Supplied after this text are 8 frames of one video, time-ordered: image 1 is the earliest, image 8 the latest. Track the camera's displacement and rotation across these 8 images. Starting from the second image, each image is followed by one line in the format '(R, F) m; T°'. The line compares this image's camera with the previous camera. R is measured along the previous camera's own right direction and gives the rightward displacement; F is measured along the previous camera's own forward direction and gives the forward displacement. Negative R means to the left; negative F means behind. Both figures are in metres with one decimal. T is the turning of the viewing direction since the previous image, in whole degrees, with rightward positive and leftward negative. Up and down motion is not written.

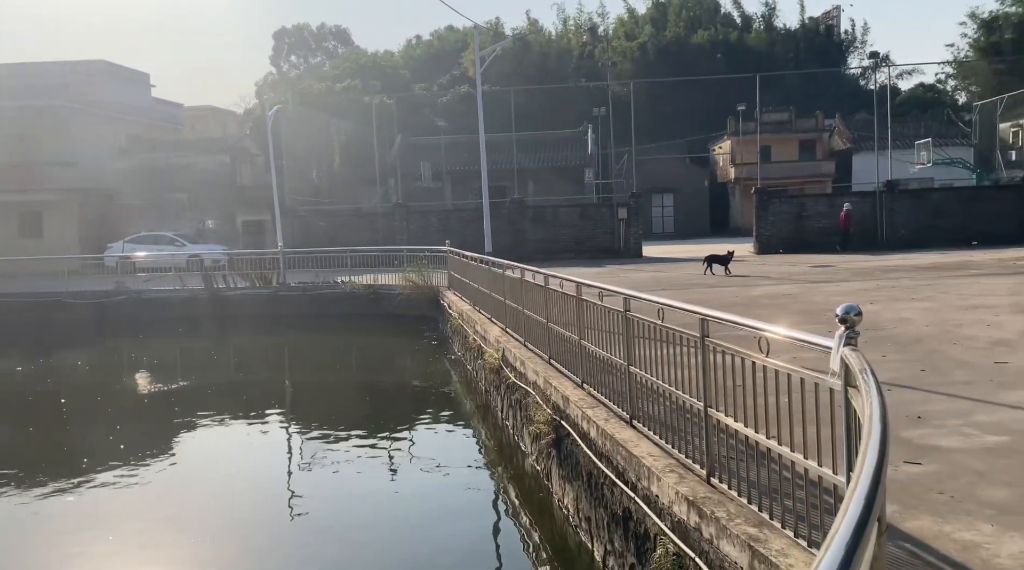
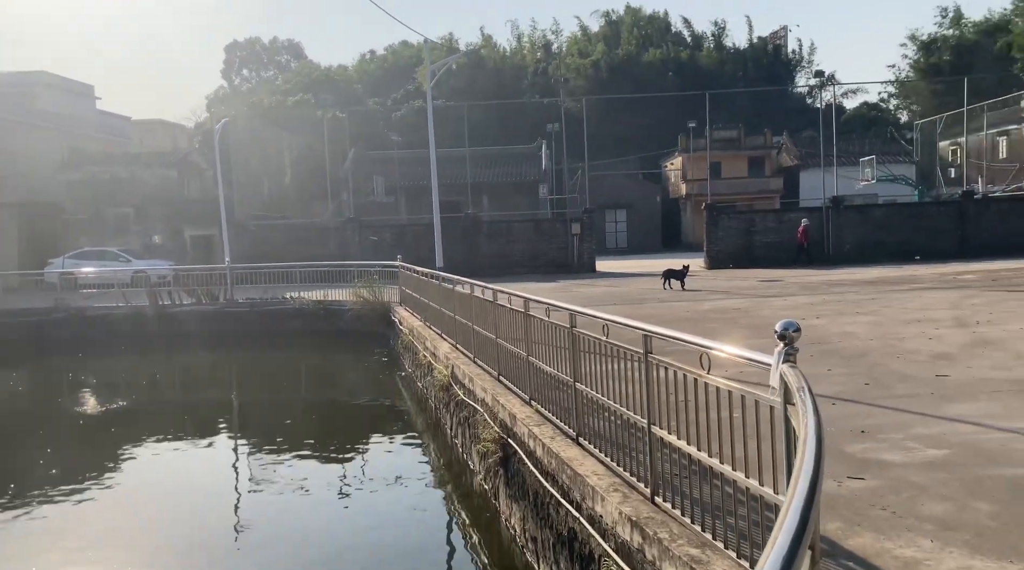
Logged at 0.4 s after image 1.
(0.0, 0.0) m; +3°
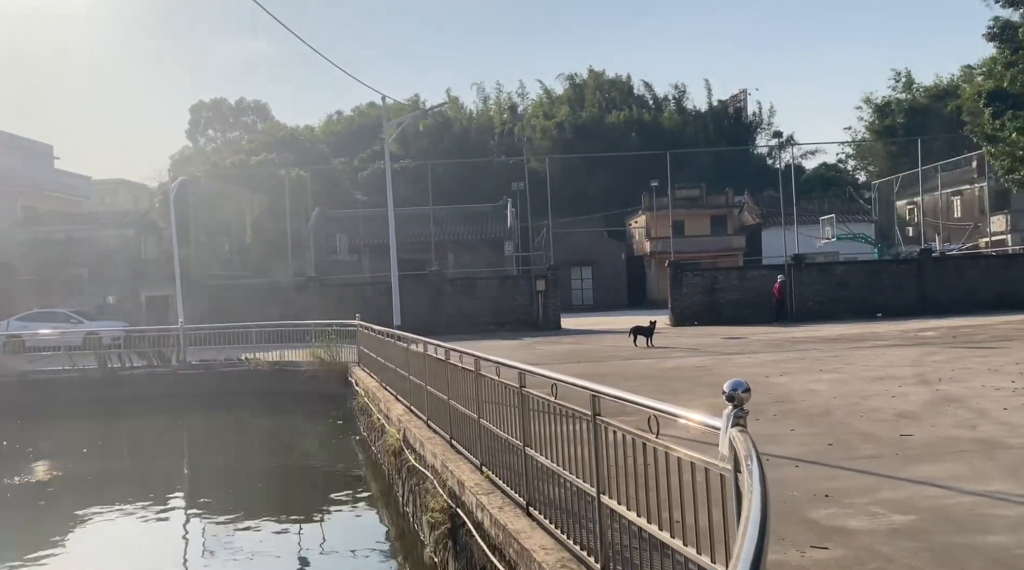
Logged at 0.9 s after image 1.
(+0.1, +0.3) m; +2°
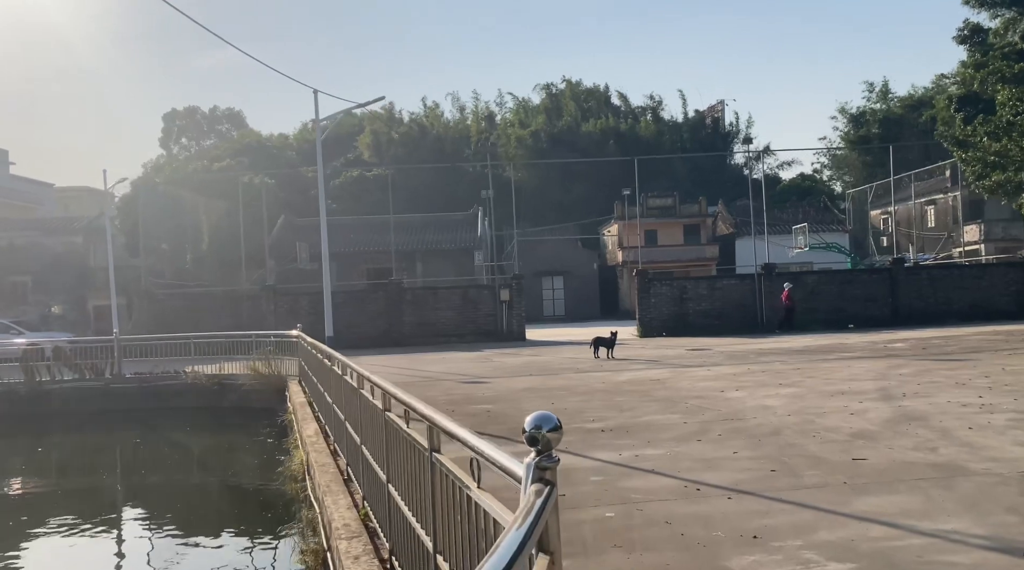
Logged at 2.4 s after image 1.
(+0.6, +1.0) m; +1°
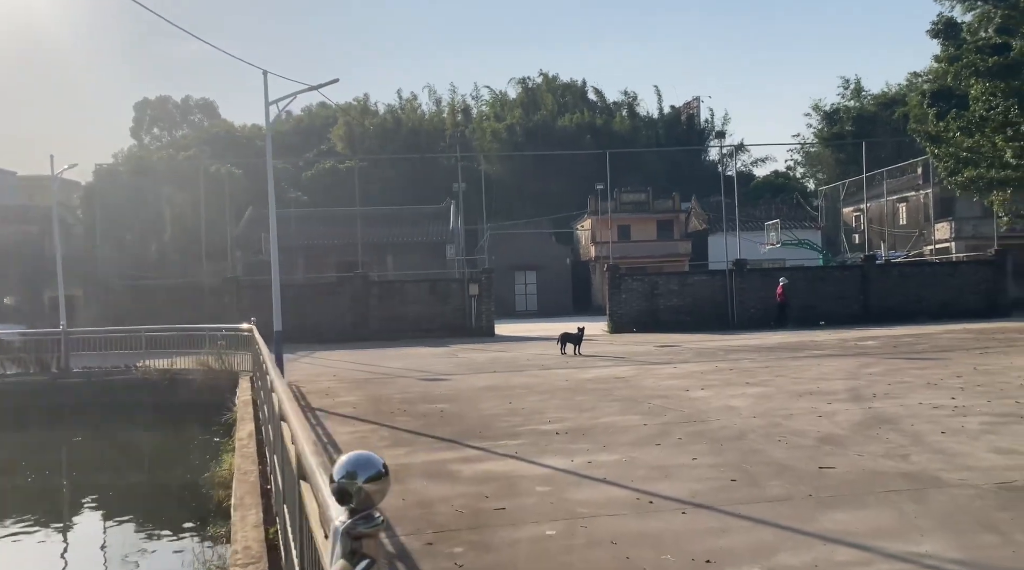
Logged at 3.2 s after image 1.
(+0.2, +0.6) m; +1°
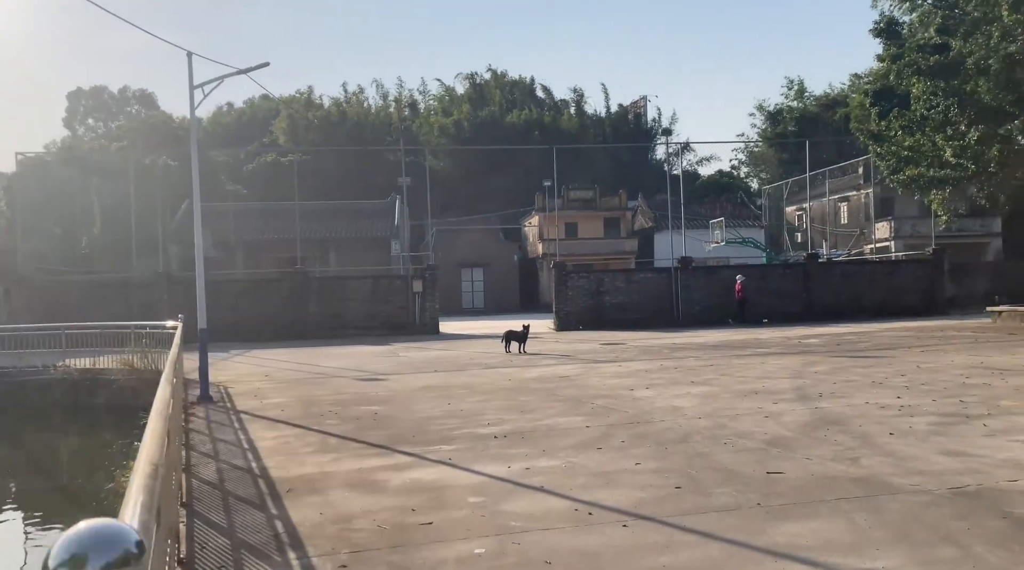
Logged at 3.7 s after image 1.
(+0.1, +0.5) m; +3°
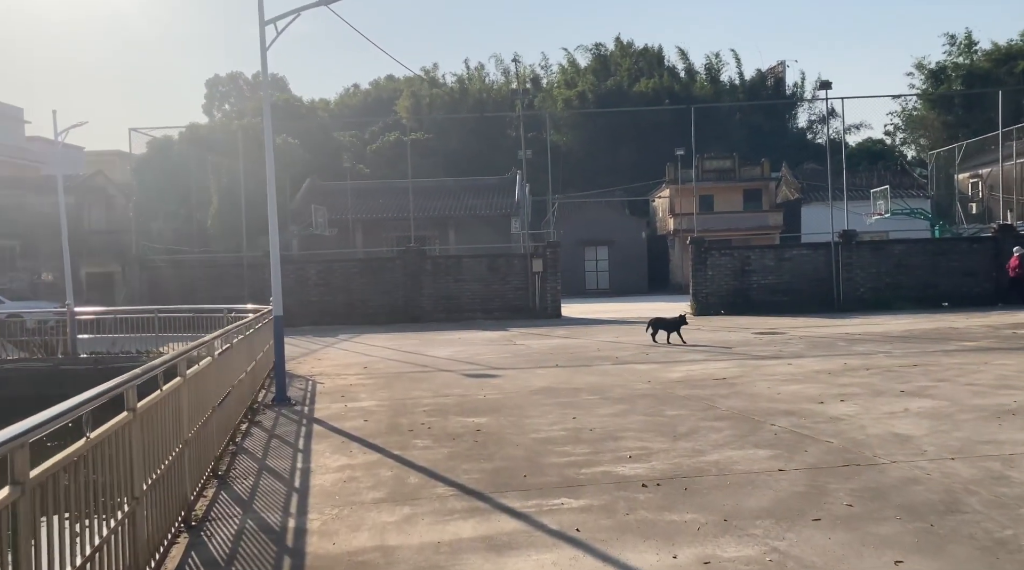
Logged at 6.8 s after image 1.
(-0.2, +3.1) m; -7°
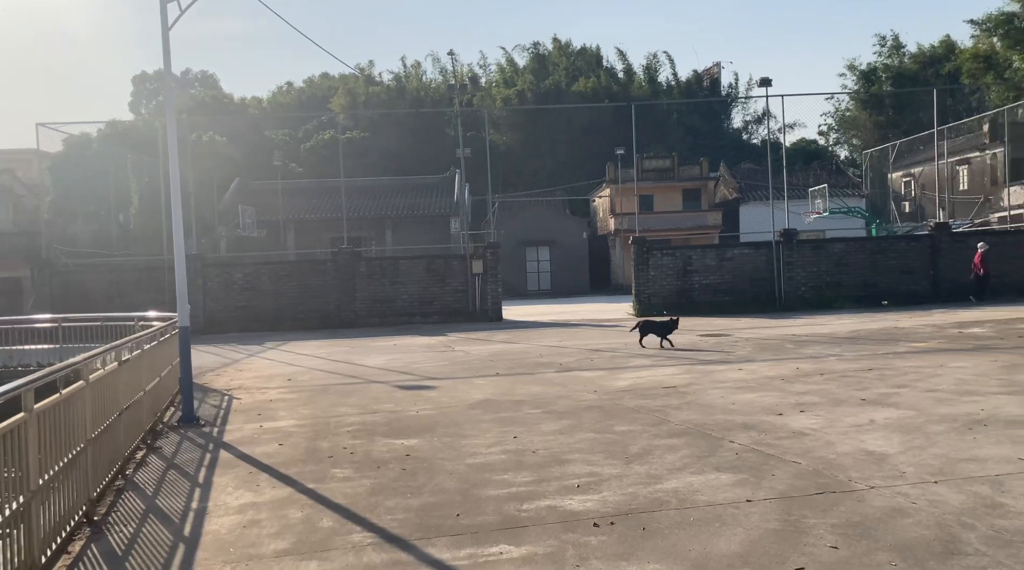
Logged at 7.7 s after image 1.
(+0.1, +0.9) m; +3°
